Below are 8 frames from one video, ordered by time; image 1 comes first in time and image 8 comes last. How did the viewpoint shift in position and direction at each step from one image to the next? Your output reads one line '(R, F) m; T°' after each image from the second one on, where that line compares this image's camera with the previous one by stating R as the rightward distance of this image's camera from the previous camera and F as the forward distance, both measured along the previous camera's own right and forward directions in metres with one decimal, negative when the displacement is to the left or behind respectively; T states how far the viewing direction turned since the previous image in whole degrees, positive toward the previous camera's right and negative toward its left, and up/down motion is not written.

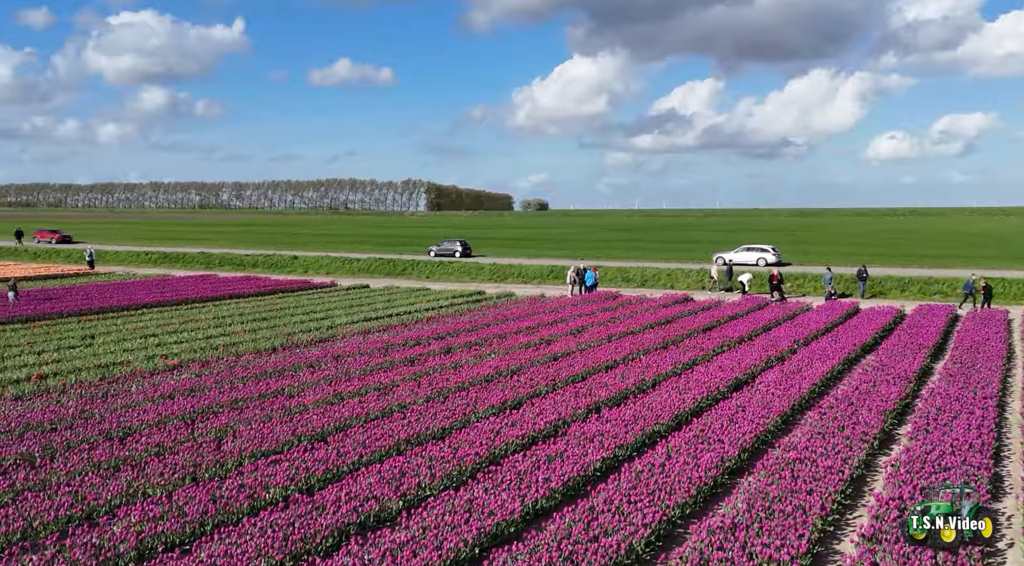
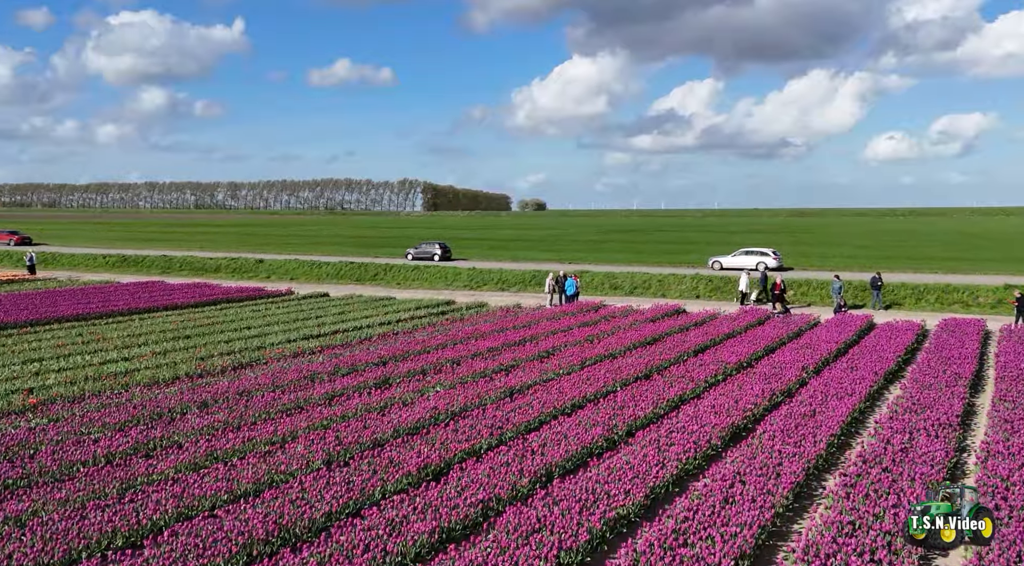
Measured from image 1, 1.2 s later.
(+1.1, +4.5) m; 0°
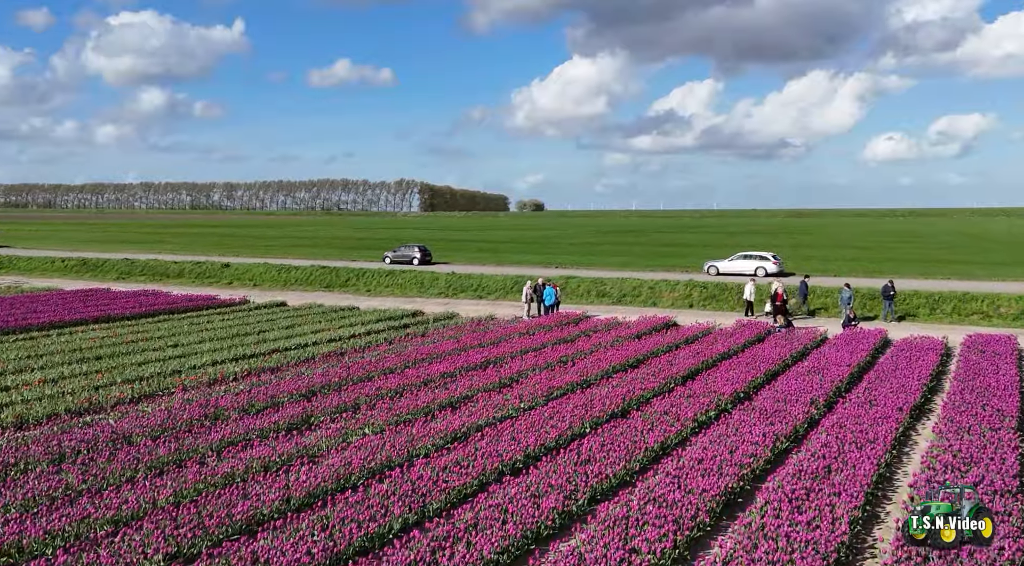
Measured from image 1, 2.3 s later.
(+1.0, +3.8) m; 0°
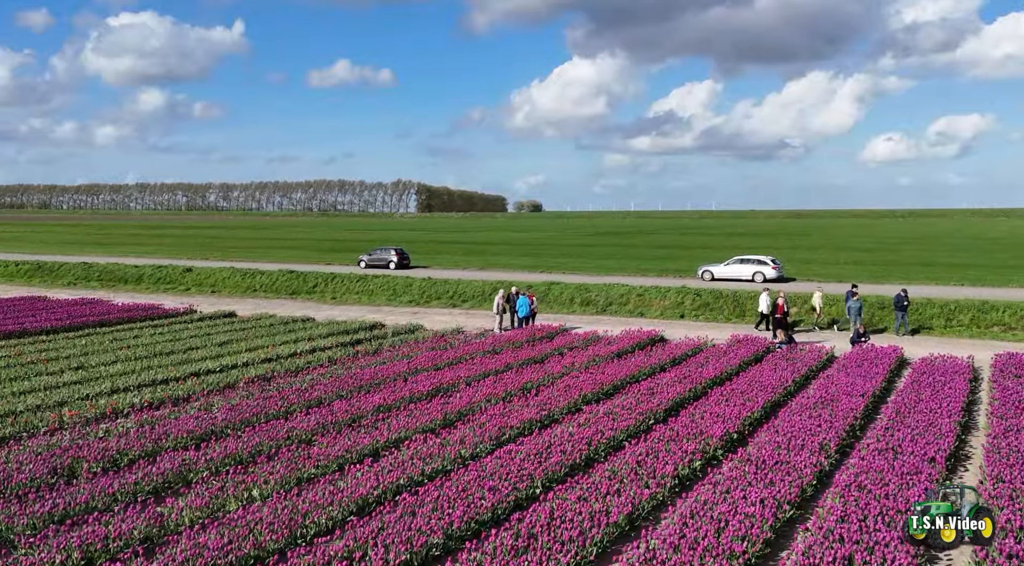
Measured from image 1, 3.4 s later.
(+1.0, +3.7) m; 0°
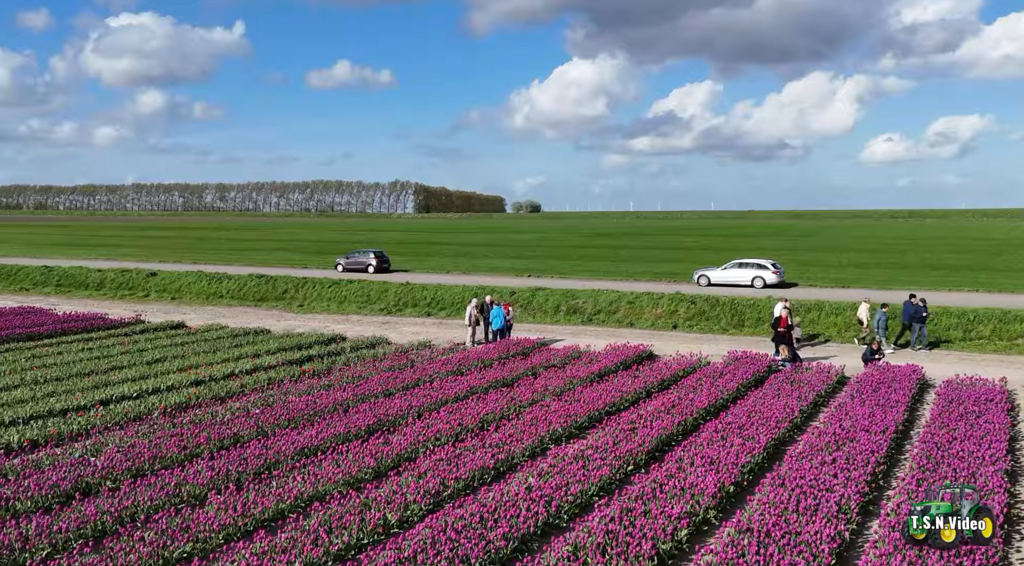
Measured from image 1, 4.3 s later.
(+0.8, +3.2) m; 0°
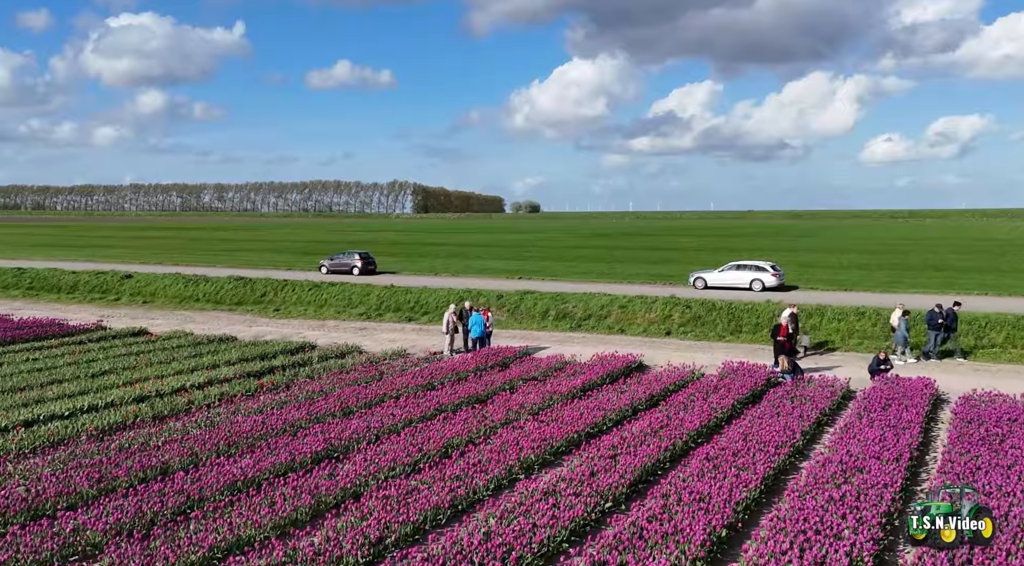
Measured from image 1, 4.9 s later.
(+0.6, +1.9) m; 0°
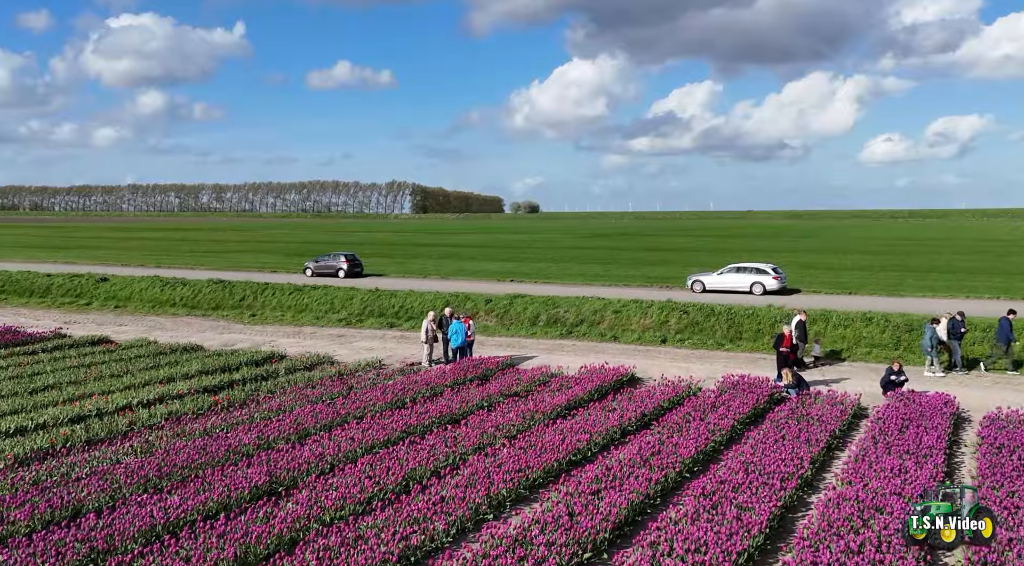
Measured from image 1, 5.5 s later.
(+0.4, +1.9) m; 0°
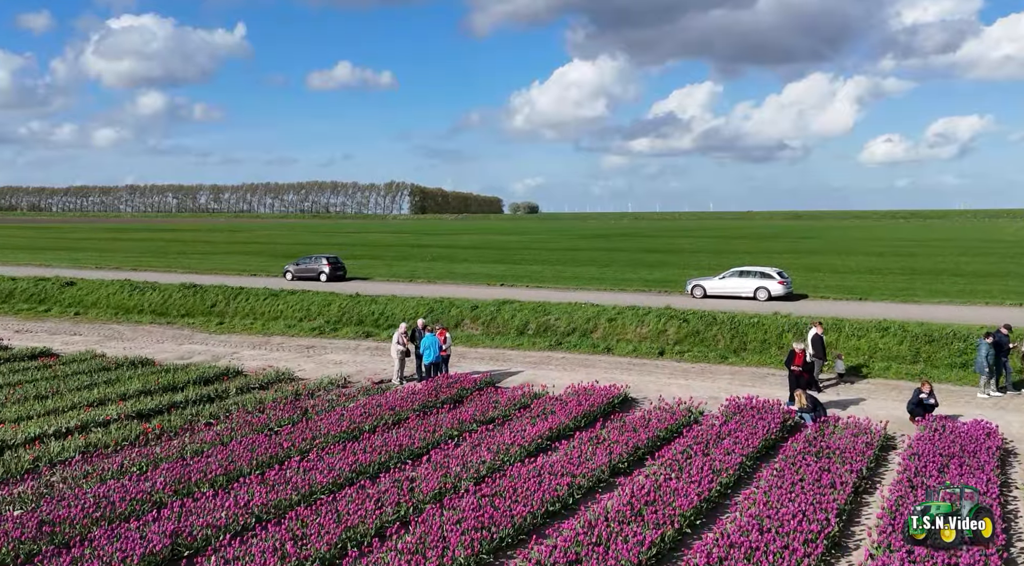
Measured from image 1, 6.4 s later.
(+0.5, +2.6) m; 0°
